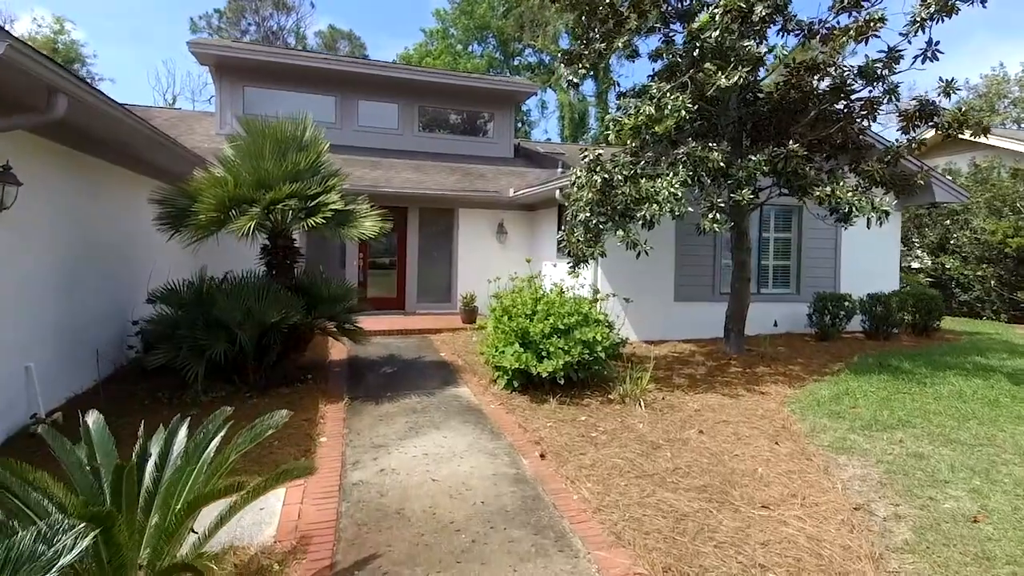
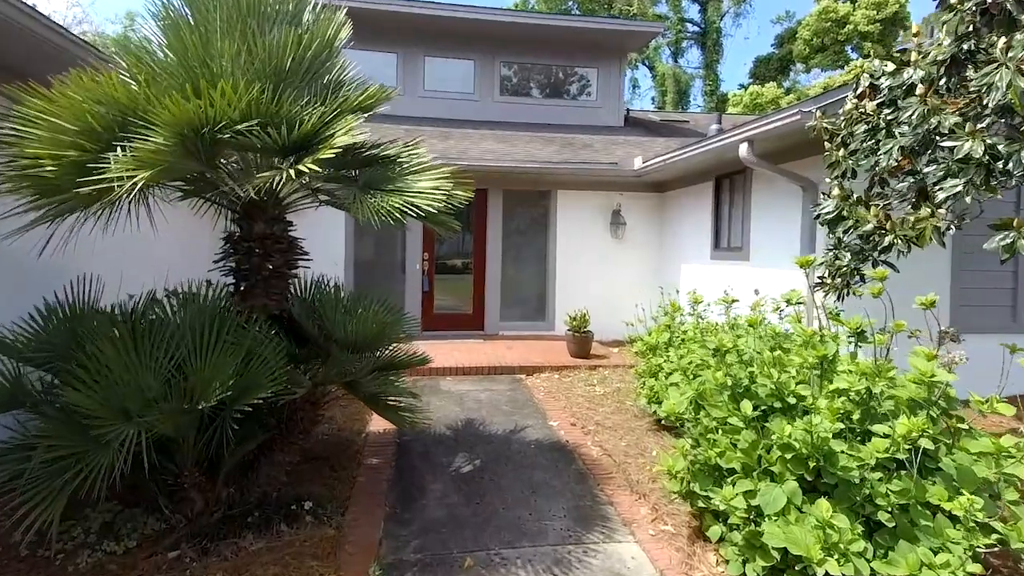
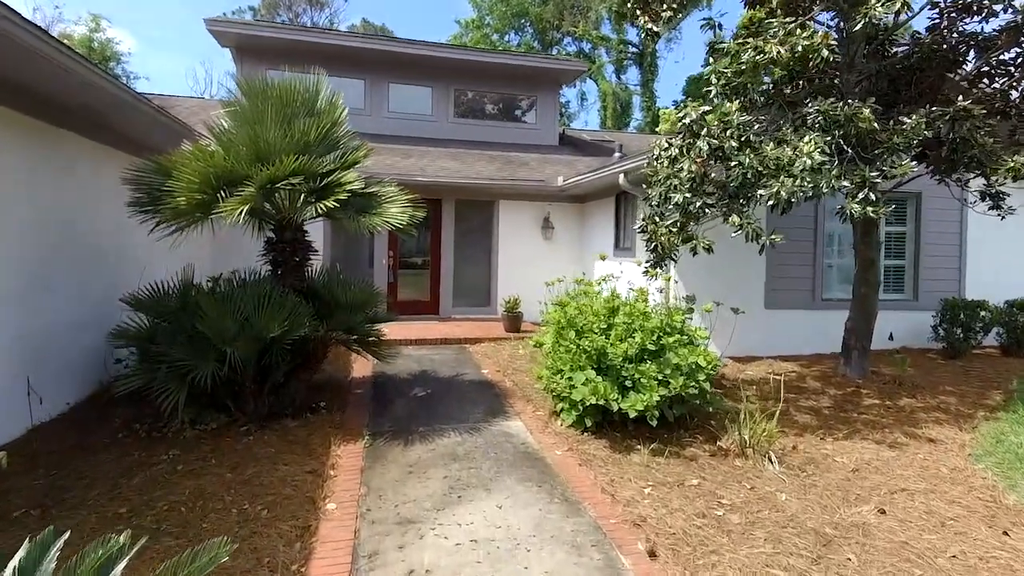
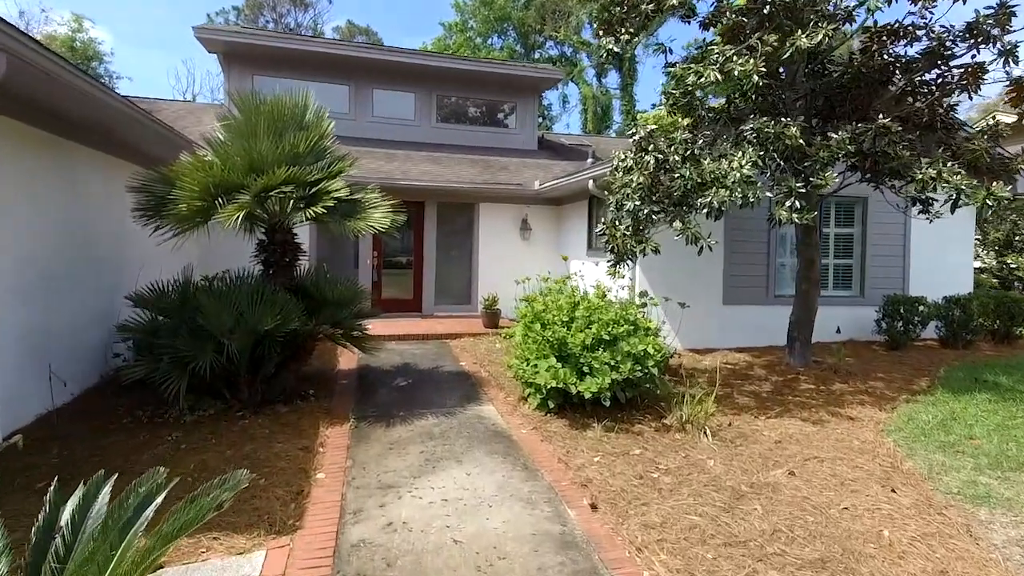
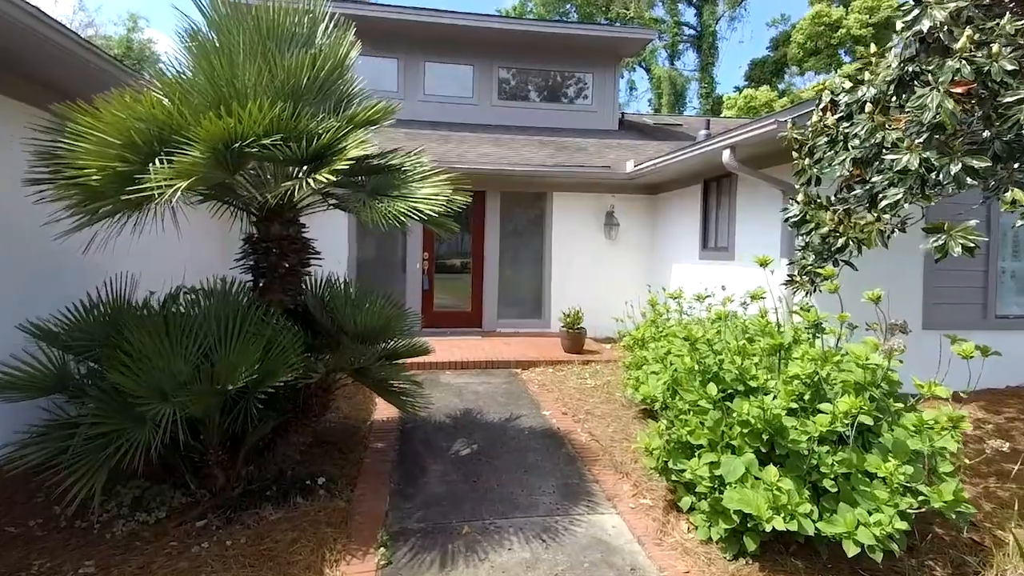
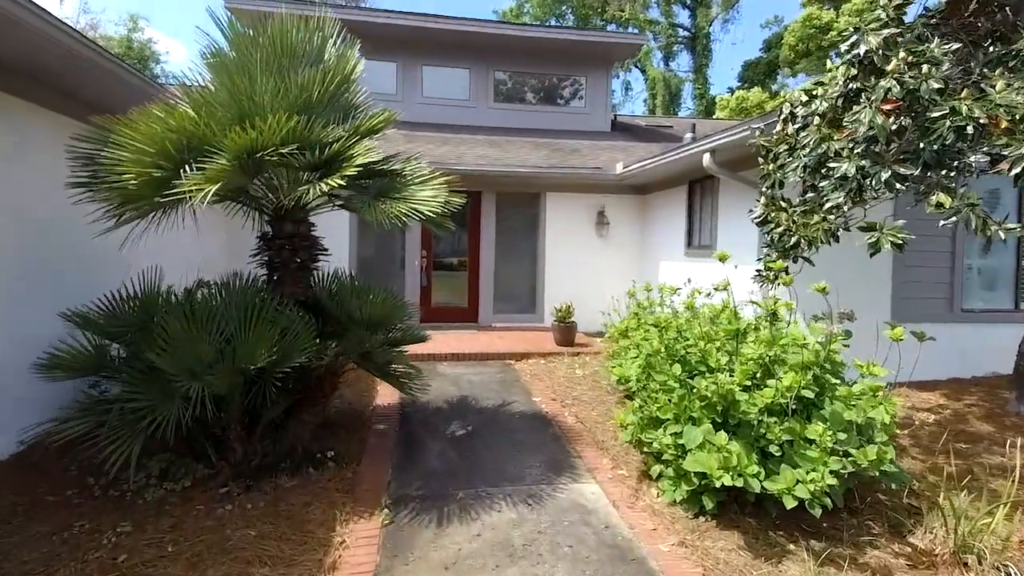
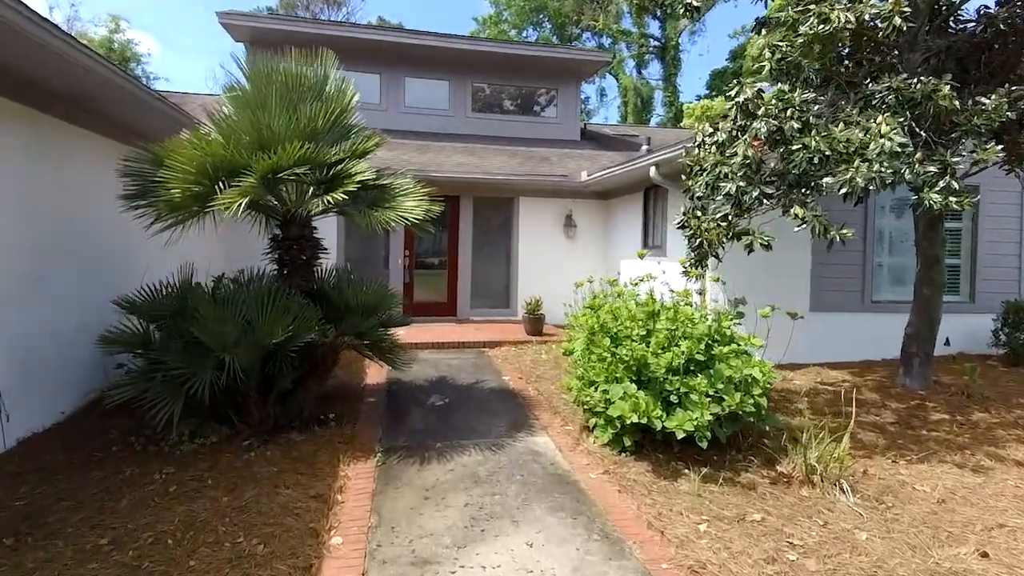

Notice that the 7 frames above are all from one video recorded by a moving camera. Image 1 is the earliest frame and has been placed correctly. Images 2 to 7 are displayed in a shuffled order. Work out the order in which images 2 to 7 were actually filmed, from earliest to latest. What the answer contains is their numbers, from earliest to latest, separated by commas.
4, 3, 7, 6, 5, 2
